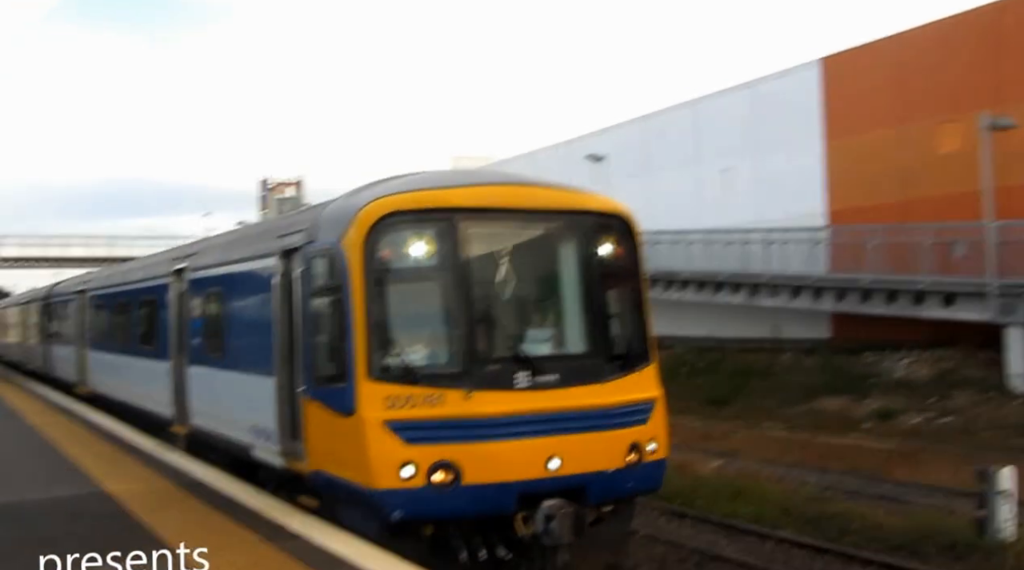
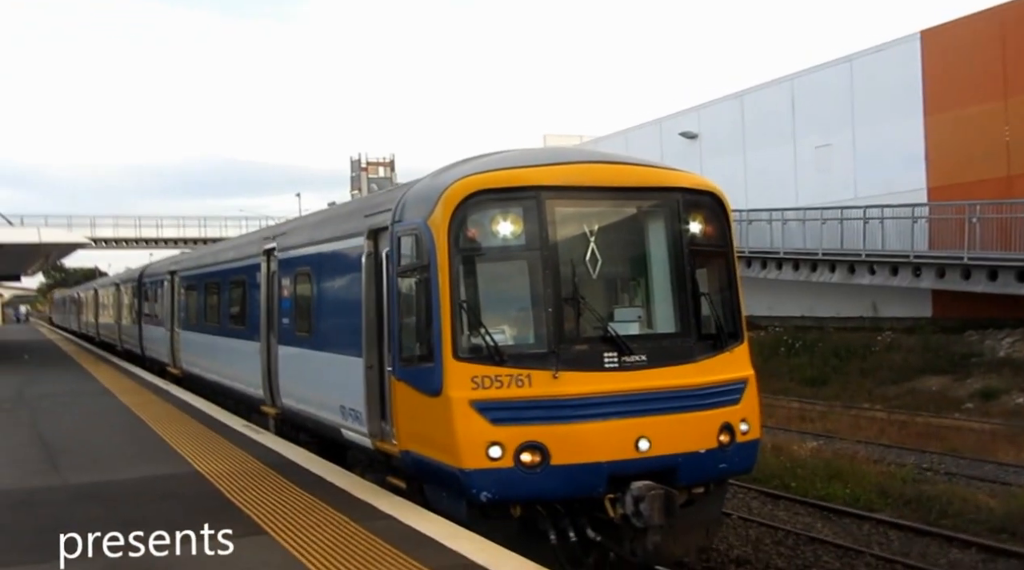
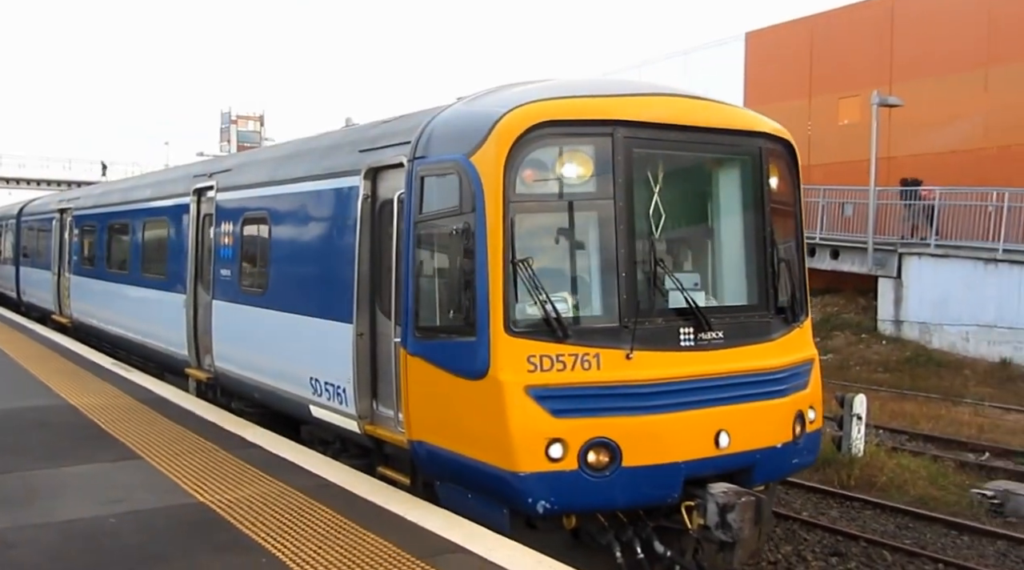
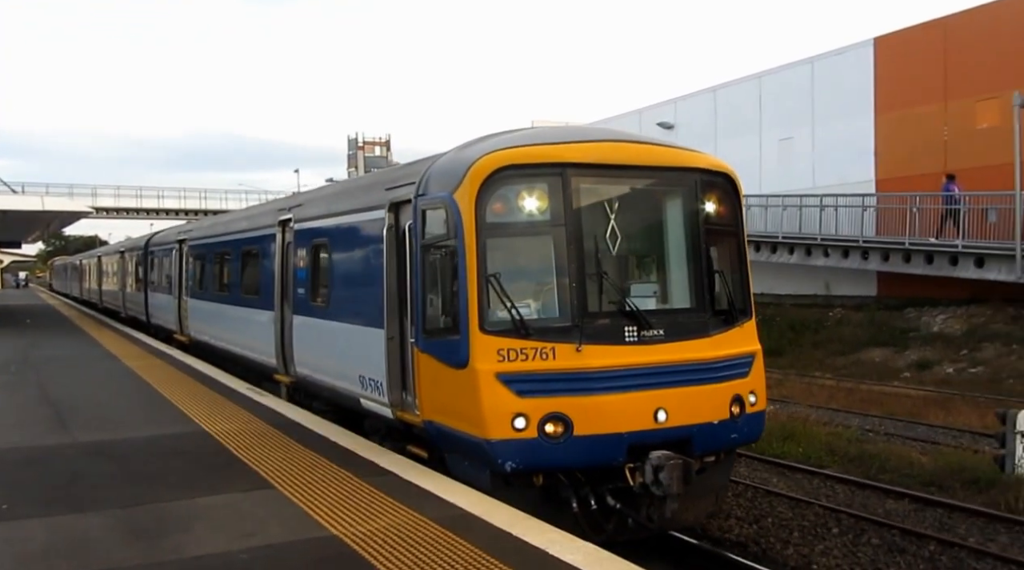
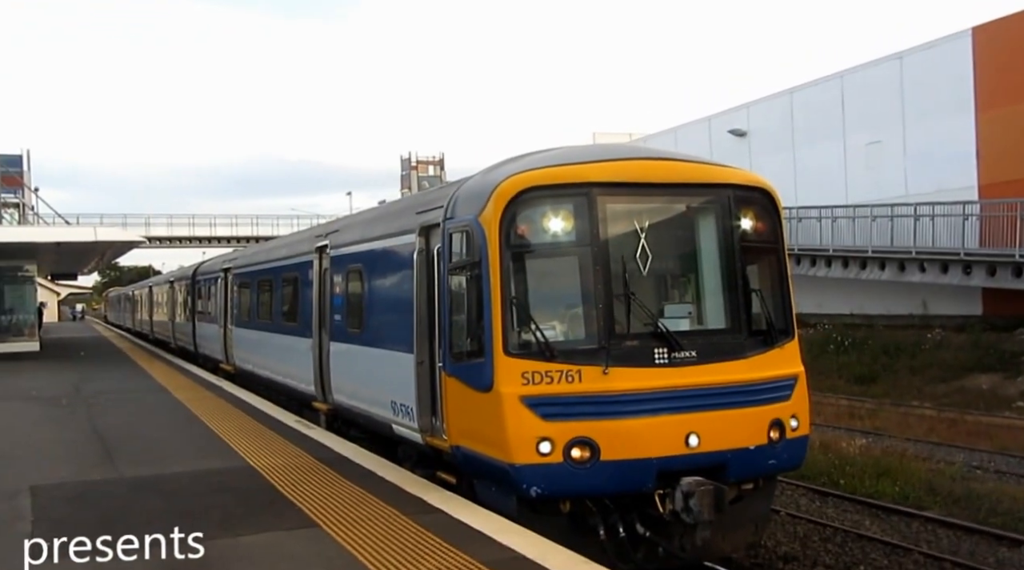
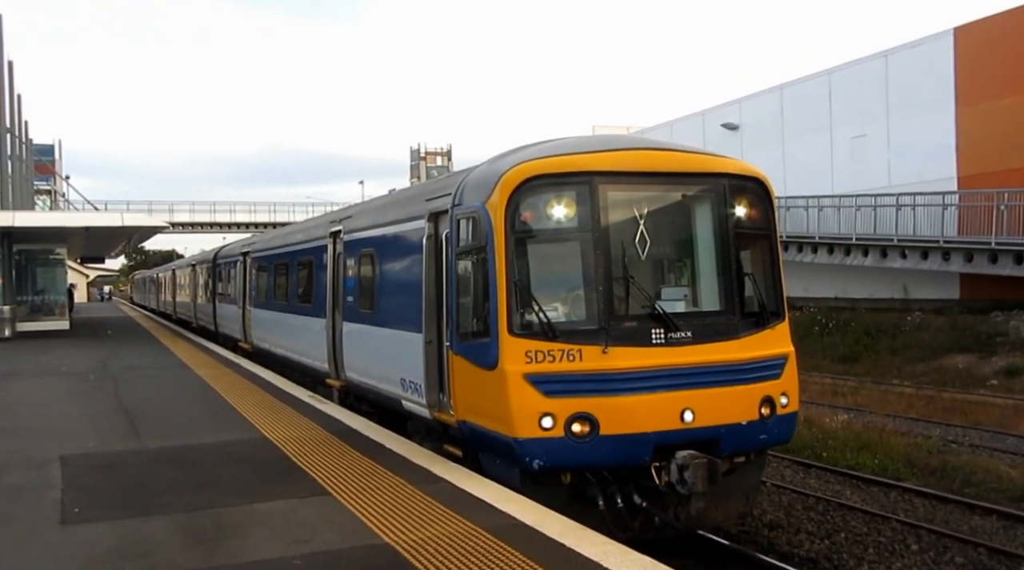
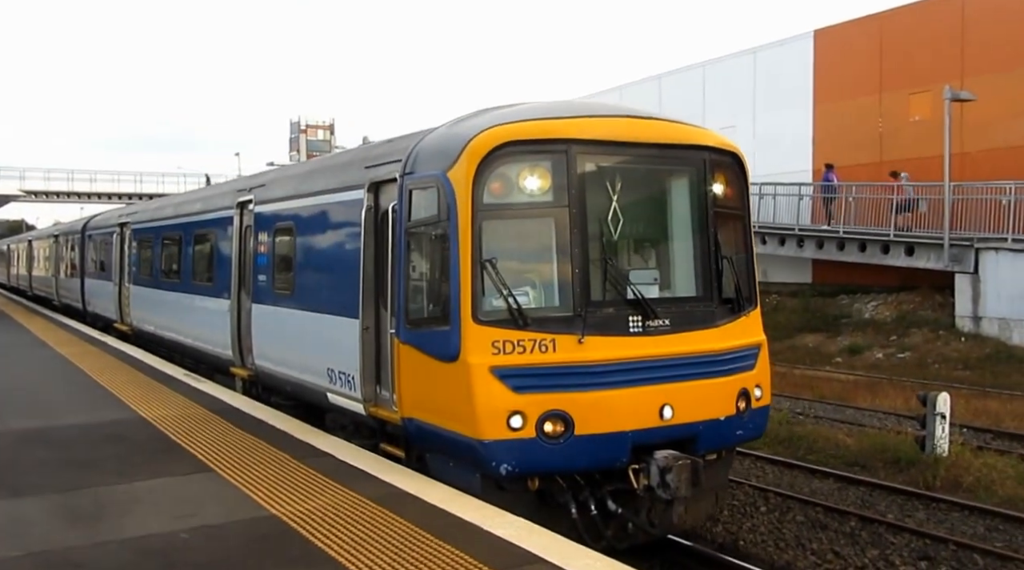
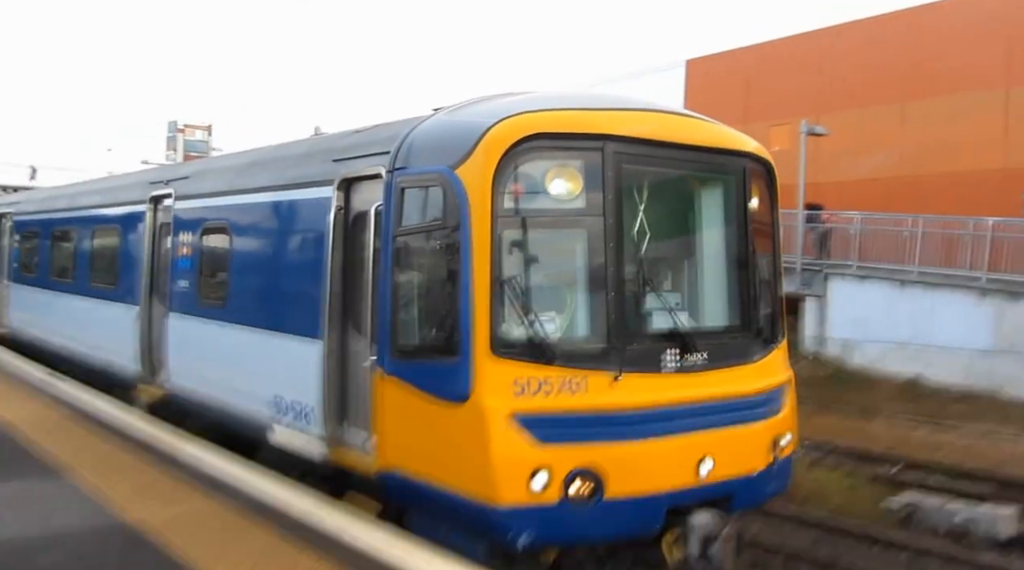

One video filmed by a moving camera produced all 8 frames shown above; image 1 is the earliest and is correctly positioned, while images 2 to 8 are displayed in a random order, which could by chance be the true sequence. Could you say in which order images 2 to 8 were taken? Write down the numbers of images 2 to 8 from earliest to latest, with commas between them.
2, 5, 6, 4, 7, 3, 8
